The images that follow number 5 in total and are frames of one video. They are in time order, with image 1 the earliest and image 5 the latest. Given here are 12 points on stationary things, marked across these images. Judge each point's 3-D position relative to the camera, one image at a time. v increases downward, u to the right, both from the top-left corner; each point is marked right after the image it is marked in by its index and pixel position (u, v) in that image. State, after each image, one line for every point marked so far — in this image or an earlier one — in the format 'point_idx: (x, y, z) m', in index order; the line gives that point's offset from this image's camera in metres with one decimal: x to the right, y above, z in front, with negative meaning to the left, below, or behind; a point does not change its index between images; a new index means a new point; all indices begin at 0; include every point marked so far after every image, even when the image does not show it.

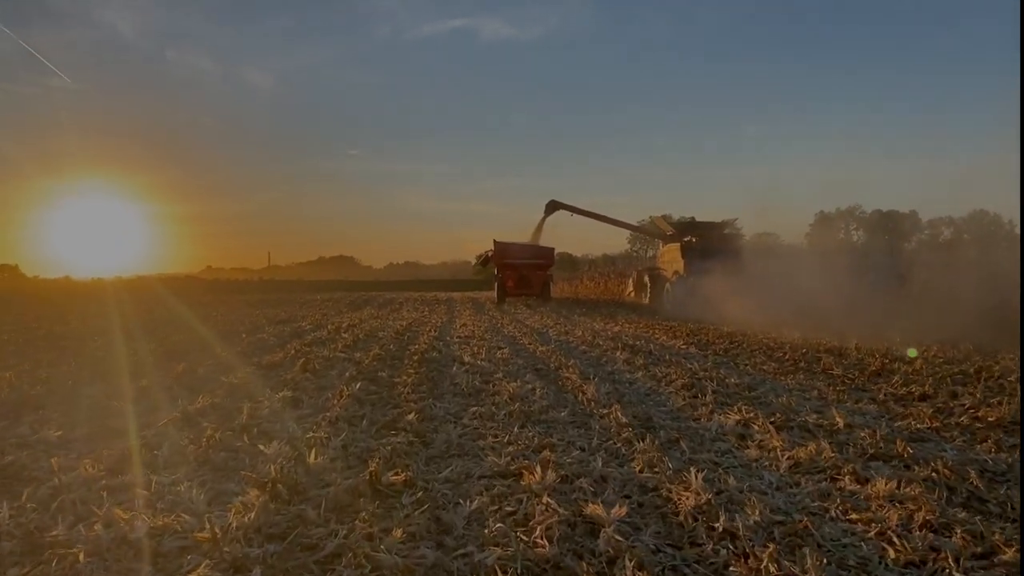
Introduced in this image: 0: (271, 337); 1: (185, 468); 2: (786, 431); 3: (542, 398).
0: (-4.7, -1.0, +13.7) m
1: (-2.3, -1.3, +5.0) m
2: (+2.4, -1.3, +6.3) m
3: (+0.3, -1.2, +7.7) m
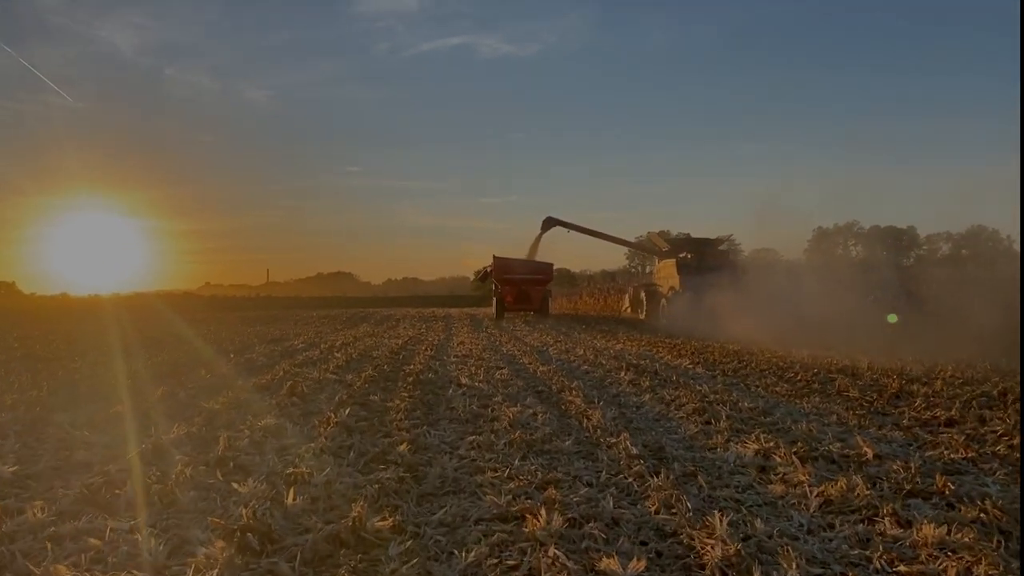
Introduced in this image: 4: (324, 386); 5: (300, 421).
0: (-4.7, -1.3, +13.2) m
1: (-2.3, -1.4, +4.5) m
2: (+2.4, -1.4, +5.8) m
3: (+0.3, -1.4, +7.2) m
4: (-2.4, -1.3, +9.1) m
5: (-2.1, -1.3, +7.0) m
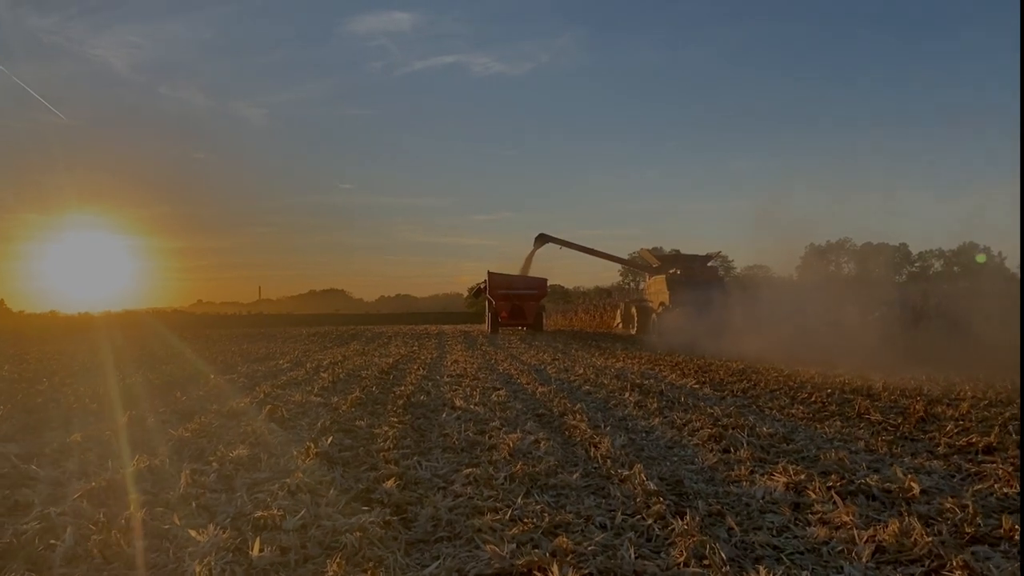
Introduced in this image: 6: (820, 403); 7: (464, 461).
0: (-4.7, -1.6, +12.4) m
1: (-2.3, -1.5, +3.8) m
2: (+2.4, -1.5, +5.1) m
3: (+0.3, -1.5, +6.6) m
4: (-2.4, -1.4, +8.4) m
5: (-2.1, -1.5, +6.3) m
6: (+4.4, -1.7, +10.2) m
7: (-0.4, -1.5, +6.3) m
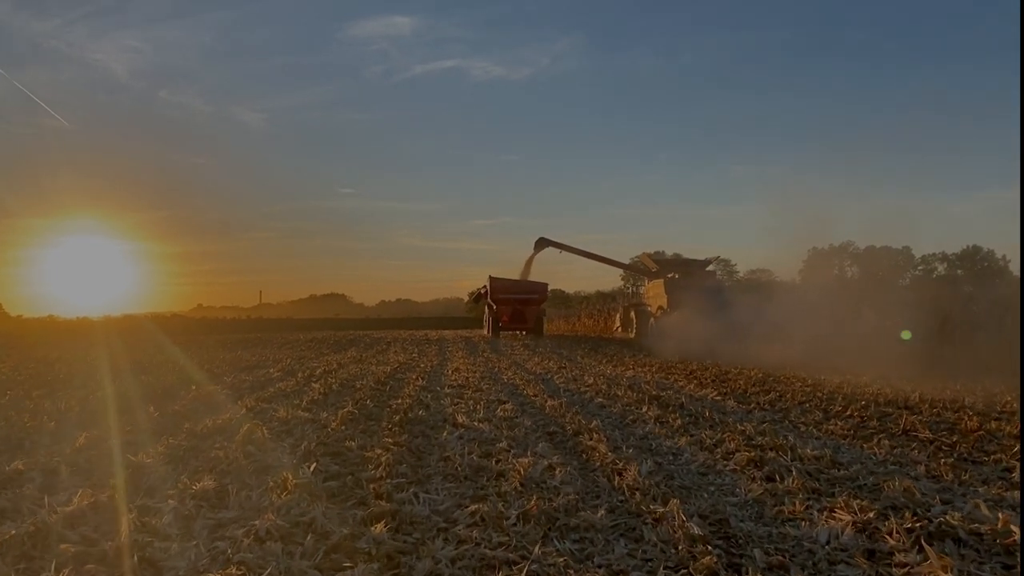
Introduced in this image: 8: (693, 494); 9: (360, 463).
0: (-4.6, -1.6, +11.5) m
1: (-2.2, -1.5, +2.9) m
2: (+2.5, -1.5, +4.2) m
3: (+0.4, -1.6, +5.7) m
4: (-2.3, -1.5, +7.5) m
5: (-2.0, -1.5, +5.4) m
6: (+4.5, -1.7, +9.3) m
7: (-0.3, -1.6, +5.4) m
8: (+1.4, -1.6, +5.5) m
9: (-1.3, -1.5, +6.2) m
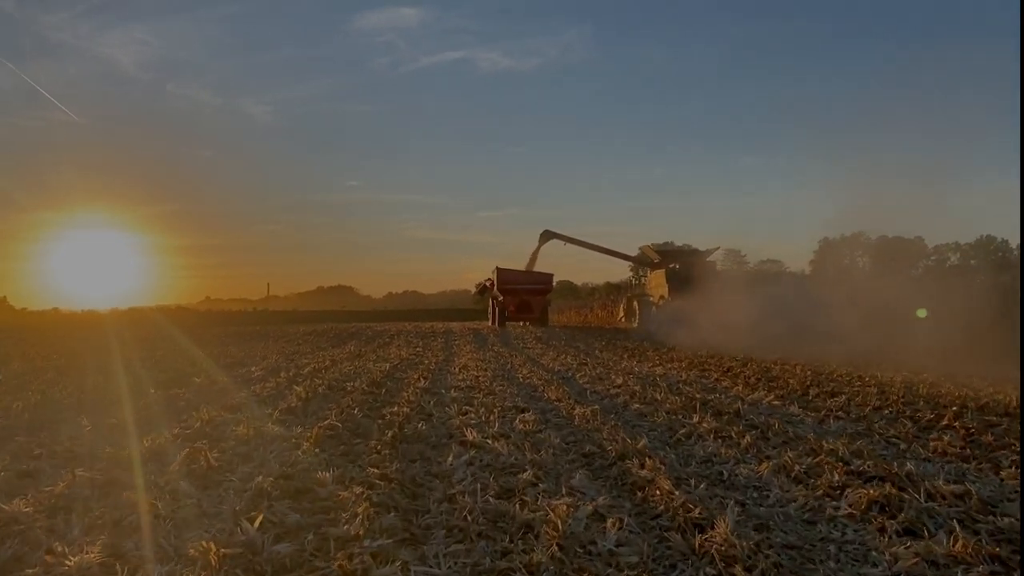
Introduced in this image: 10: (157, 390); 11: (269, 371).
0: (-4.4, -1.4, +9.8) m
1: (-2.0, -1.4, +1.2) m
2: (+2.7, -1.4, +2.4) m
3: (+0.6, -1.4, +3.9) m
4: (-2.1, -1.3, +5.8) m
5: (-1.8, -1.3, +3.7) m
6: (+4.8, -1.5, +7.5) m
7: (-0.1, -1.4, +3.6) m
8: (+1.6, -1.4, +3.7) m
9: (-1.1, -1.4, +4.5) m
10: (-5.3, -1.6, +10.7) m
11: (-4.2, -1.4, +12.4) m
